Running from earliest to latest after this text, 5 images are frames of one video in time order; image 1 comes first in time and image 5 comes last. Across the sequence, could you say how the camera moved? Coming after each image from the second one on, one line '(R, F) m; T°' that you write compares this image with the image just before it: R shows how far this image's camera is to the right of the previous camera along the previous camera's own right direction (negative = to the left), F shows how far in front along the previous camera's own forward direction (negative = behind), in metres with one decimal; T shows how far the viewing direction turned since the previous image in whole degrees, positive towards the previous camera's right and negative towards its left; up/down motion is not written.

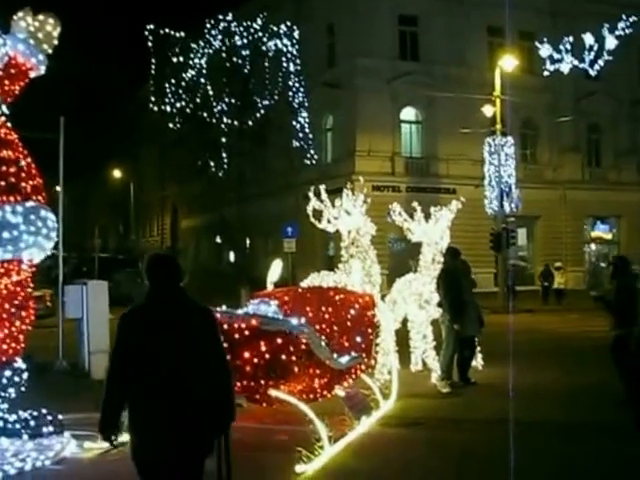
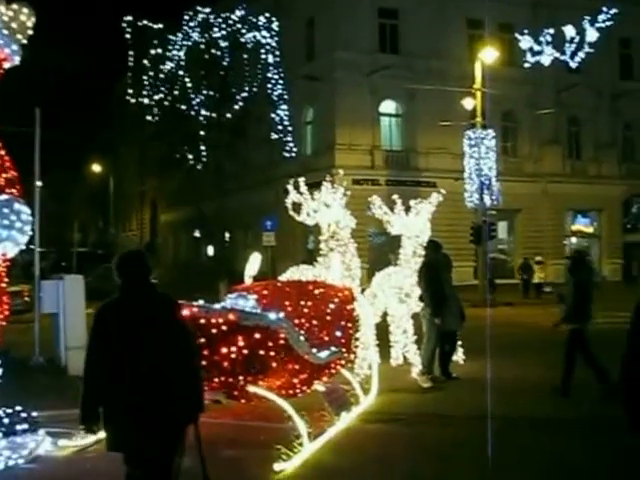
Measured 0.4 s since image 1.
(0.0, +0.2) m; +1°
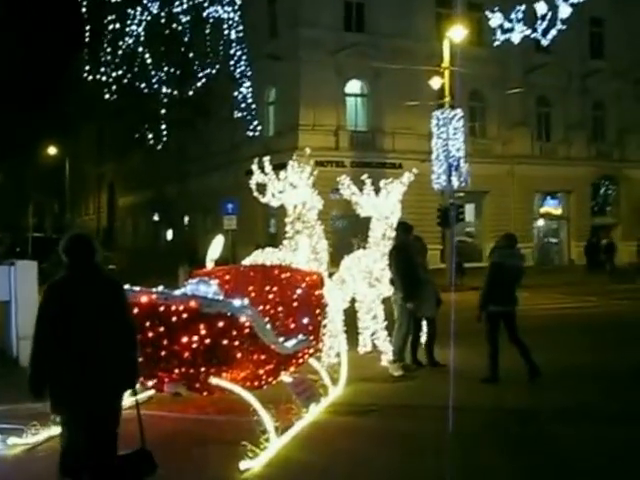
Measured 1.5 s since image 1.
(0.0, +0.7) m; +2°
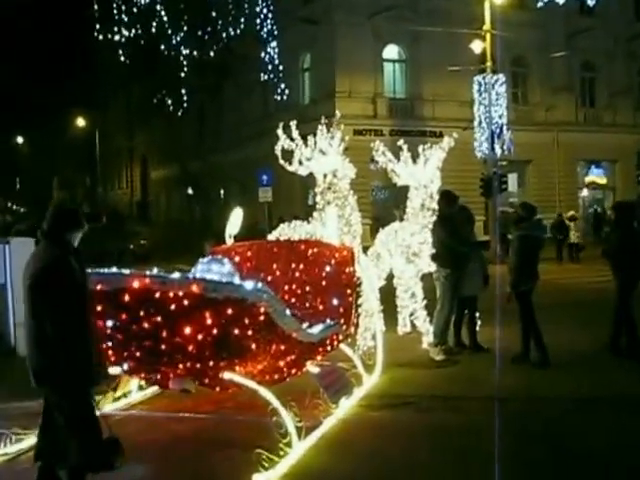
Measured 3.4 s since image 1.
(+0.1, +1.5) m; -2°
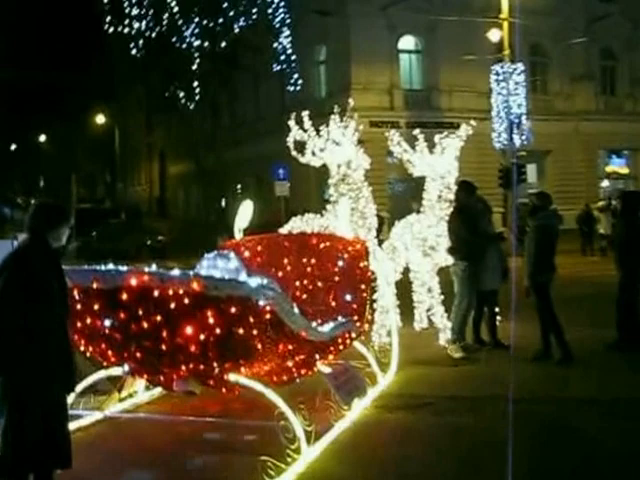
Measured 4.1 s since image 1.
(+0.1, +0.5) m; -1°
